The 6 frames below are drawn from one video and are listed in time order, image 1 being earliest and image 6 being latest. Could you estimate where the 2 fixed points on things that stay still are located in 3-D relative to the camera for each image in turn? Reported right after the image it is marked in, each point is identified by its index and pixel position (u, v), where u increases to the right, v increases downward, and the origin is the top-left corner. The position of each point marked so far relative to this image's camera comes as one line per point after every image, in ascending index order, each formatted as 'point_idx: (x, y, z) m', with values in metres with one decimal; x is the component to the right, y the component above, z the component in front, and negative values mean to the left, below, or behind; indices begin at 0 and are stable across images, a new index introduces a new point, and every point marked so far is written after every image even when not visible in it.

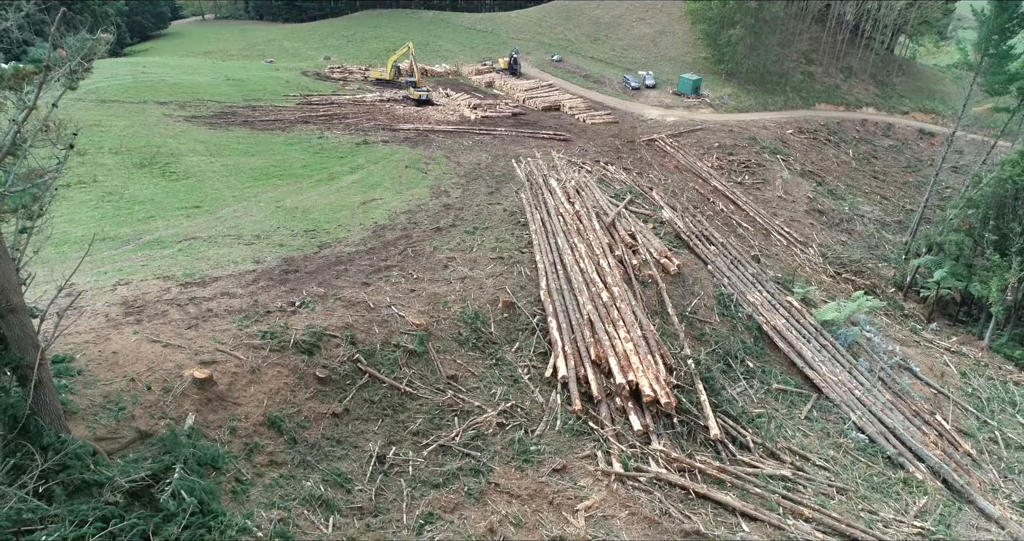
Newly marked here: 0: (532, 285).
0: (+0.5, -0.4, +13.7) m
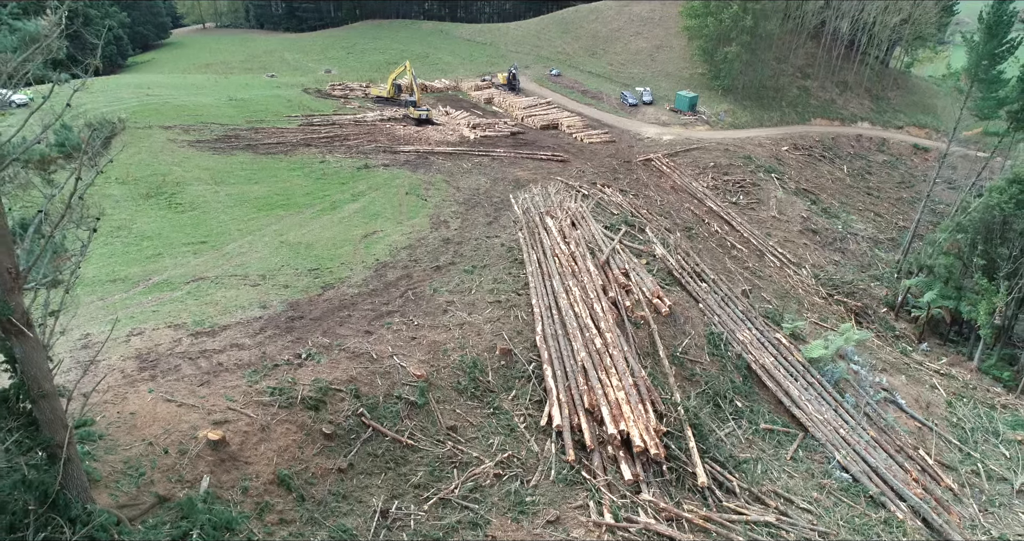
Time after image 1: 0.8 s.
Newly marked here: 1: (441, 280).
0: (+0.4, -1.6, +14.3) m
1: (-2.1, -0.3, +16.4) m
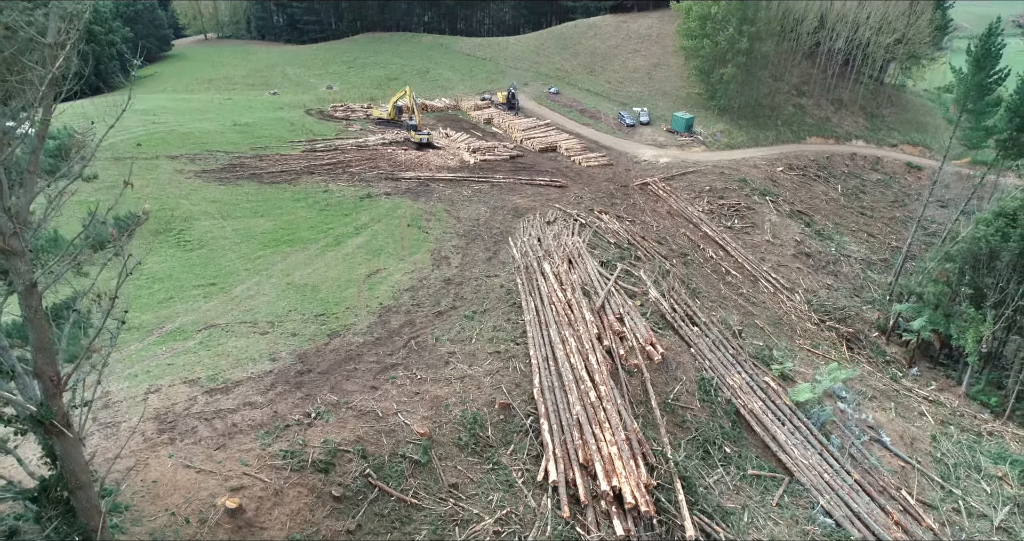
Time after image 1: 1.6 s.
0: (+0.4, -3.1, +14.9) m
1: (-2.2, -1.8, +17.1) m
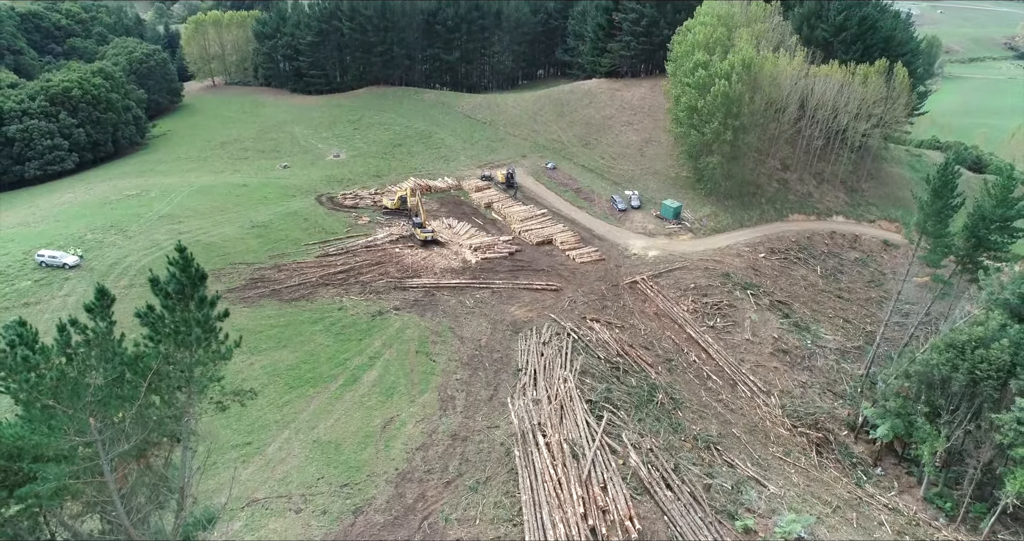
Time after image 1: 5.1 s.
0: (+0.3, -9.7, +17.8) m
1: (-2.2, -8.4, +19.9) m
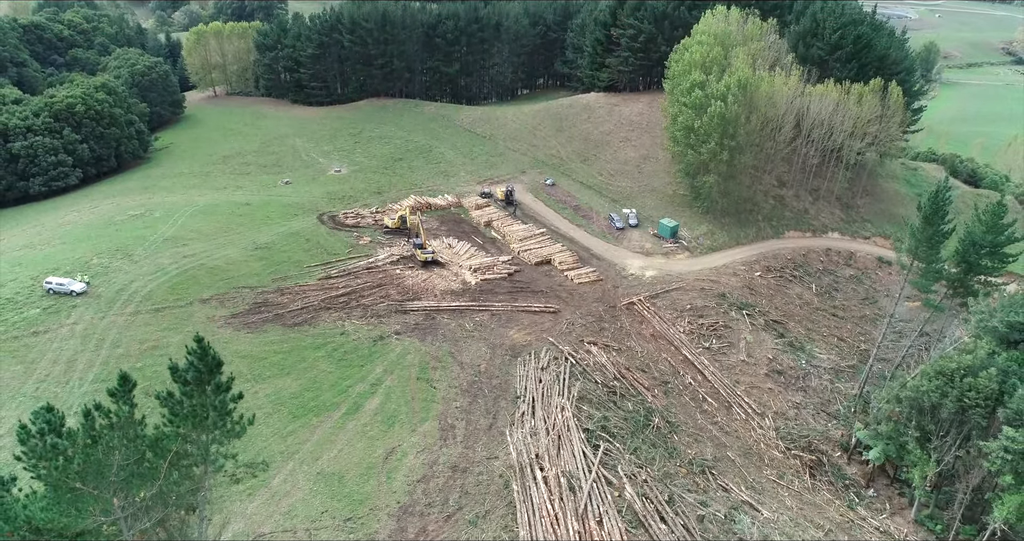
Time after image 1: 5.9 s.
0: (+0.3, -11.3, +18.4) m
1: (-2.3, -10.0, +20.5) m
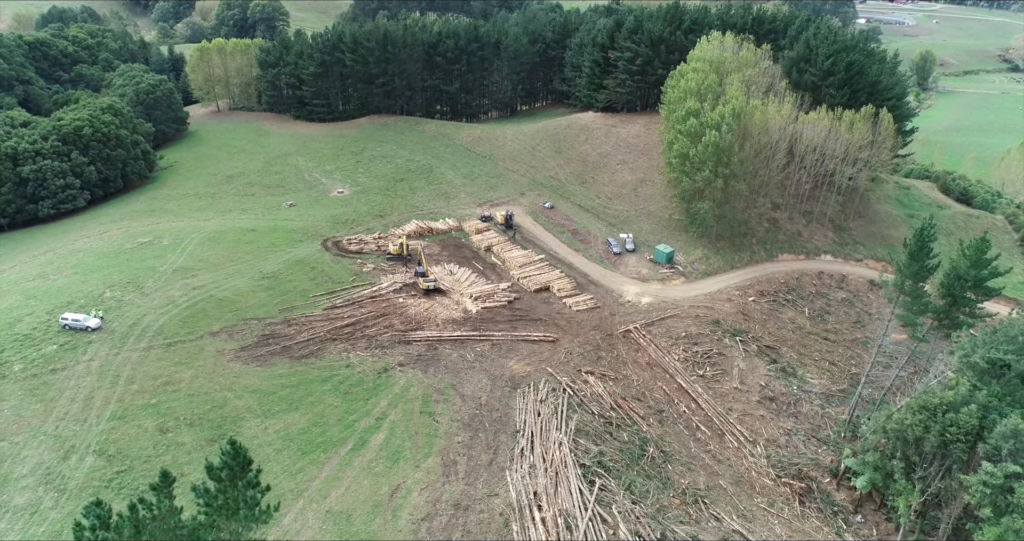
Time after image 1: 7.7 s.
0: (+0.3, -13.4, +19.5) m
1: (-2.3, -12.1, +21.7) m
